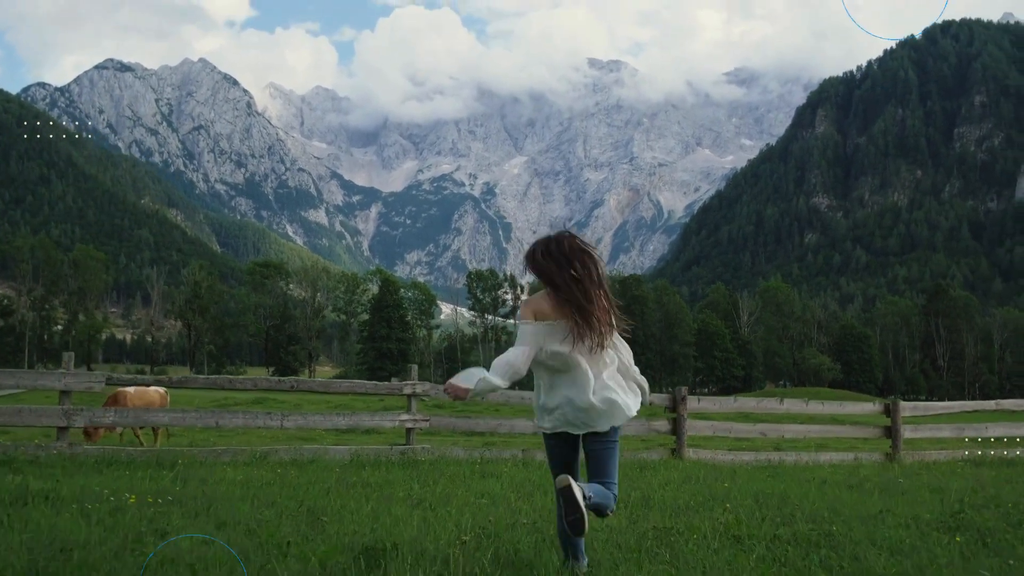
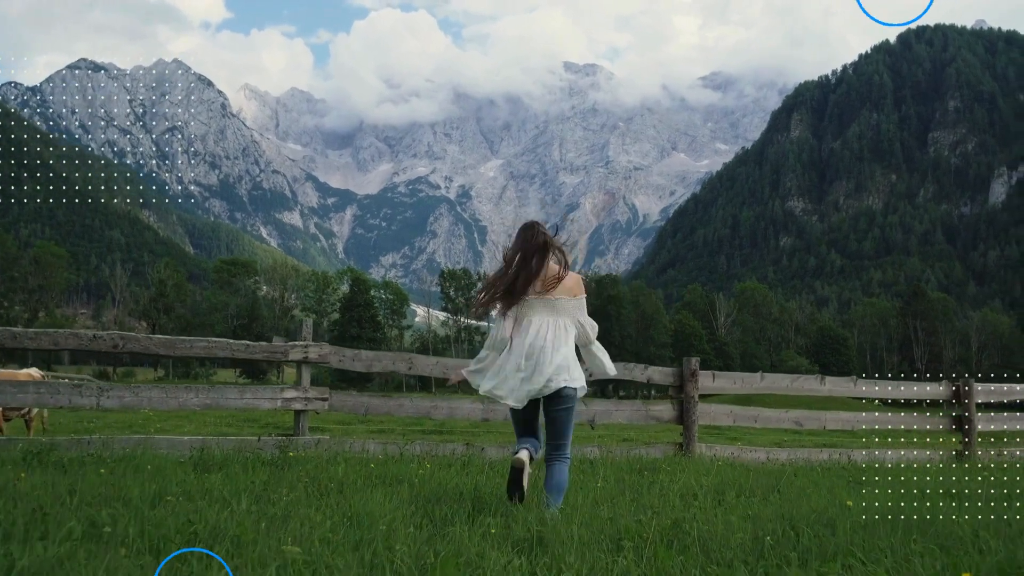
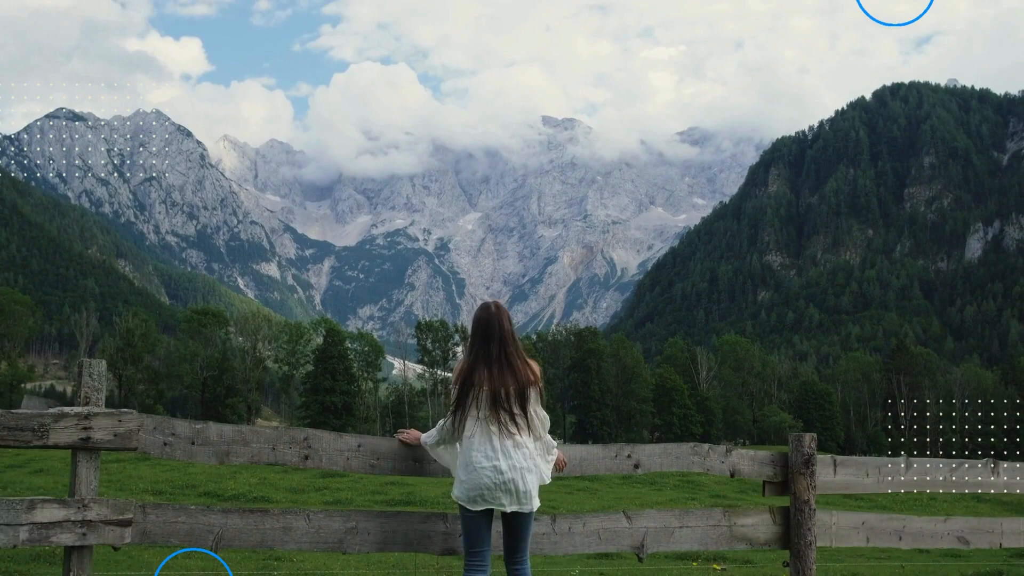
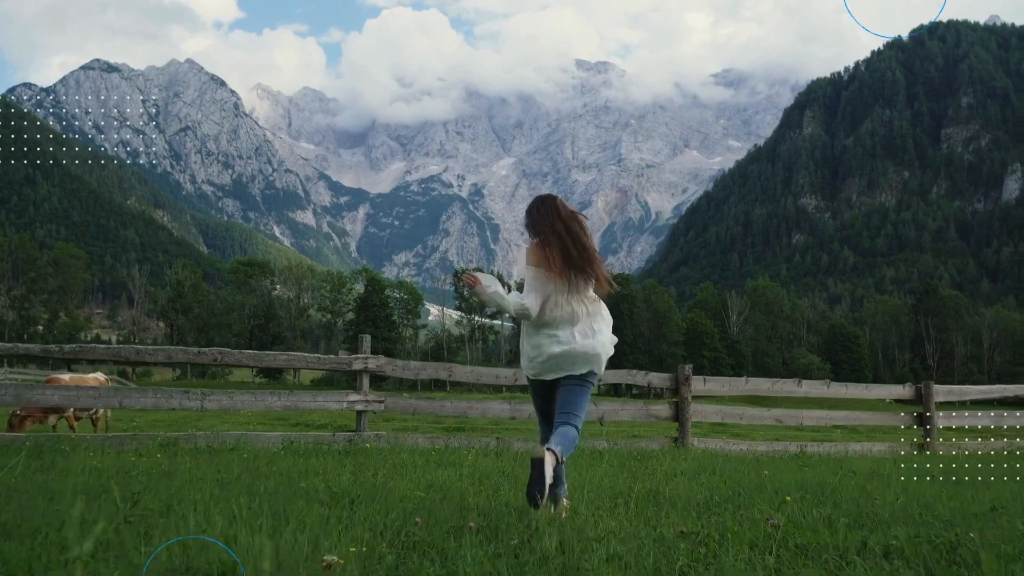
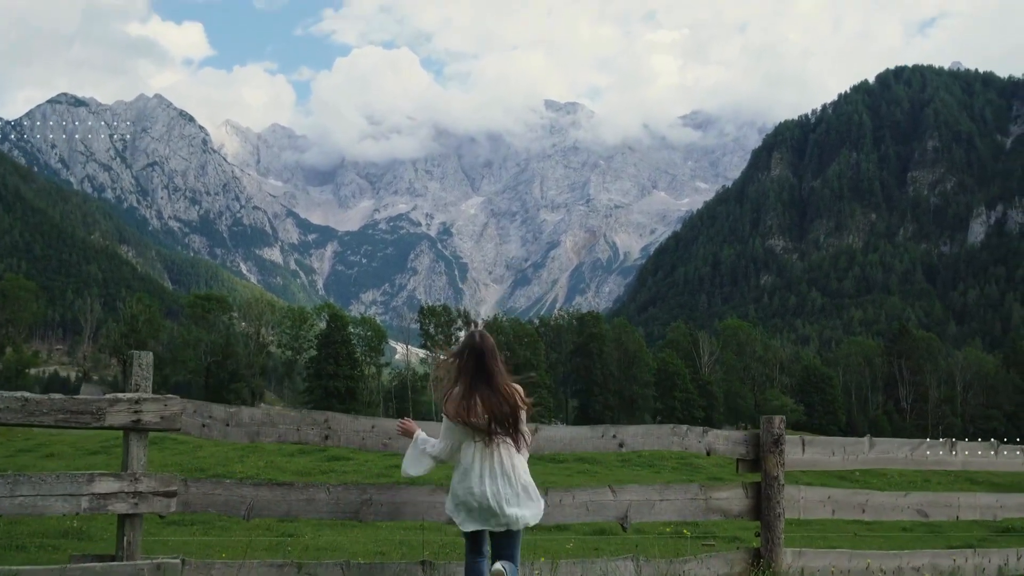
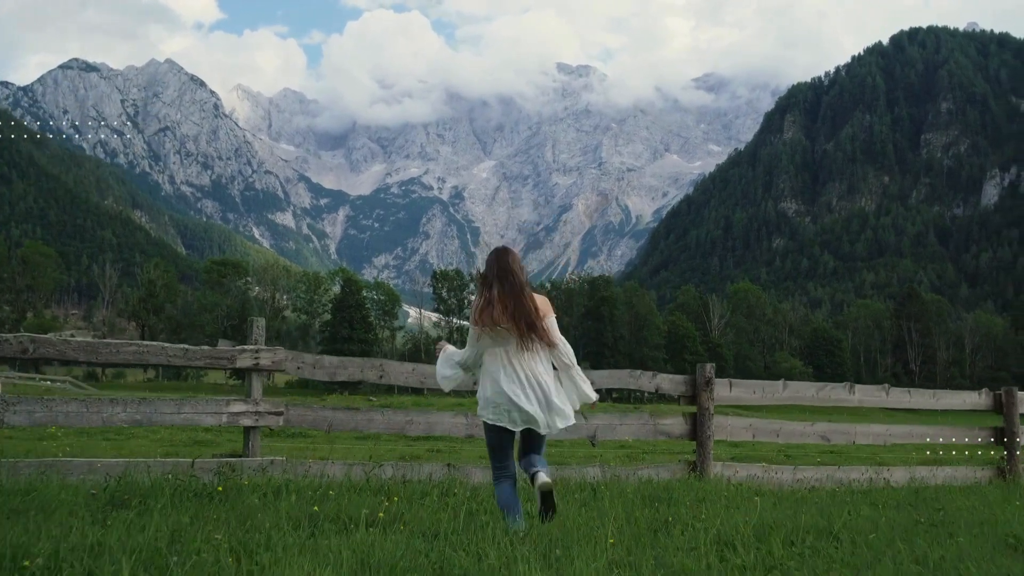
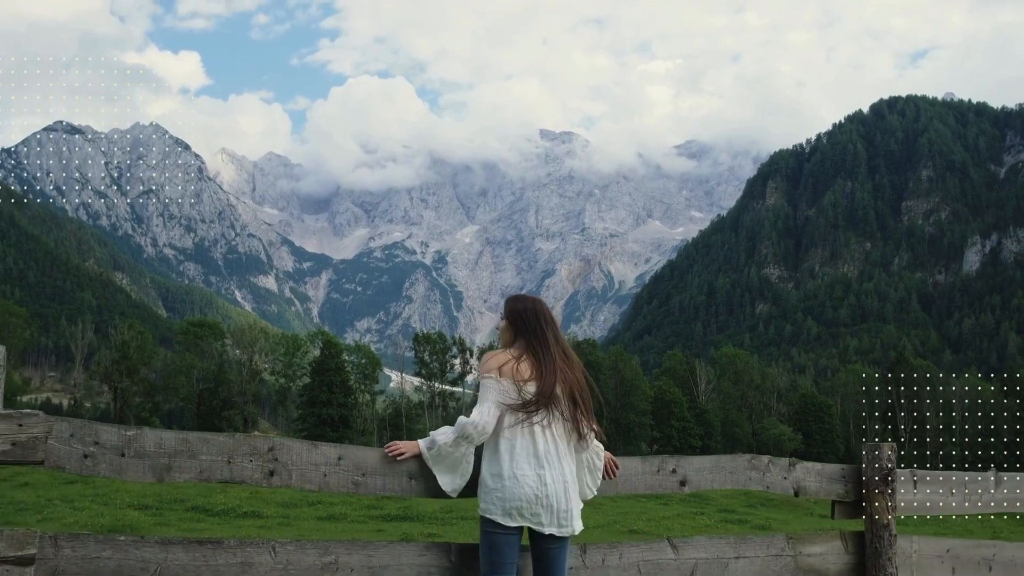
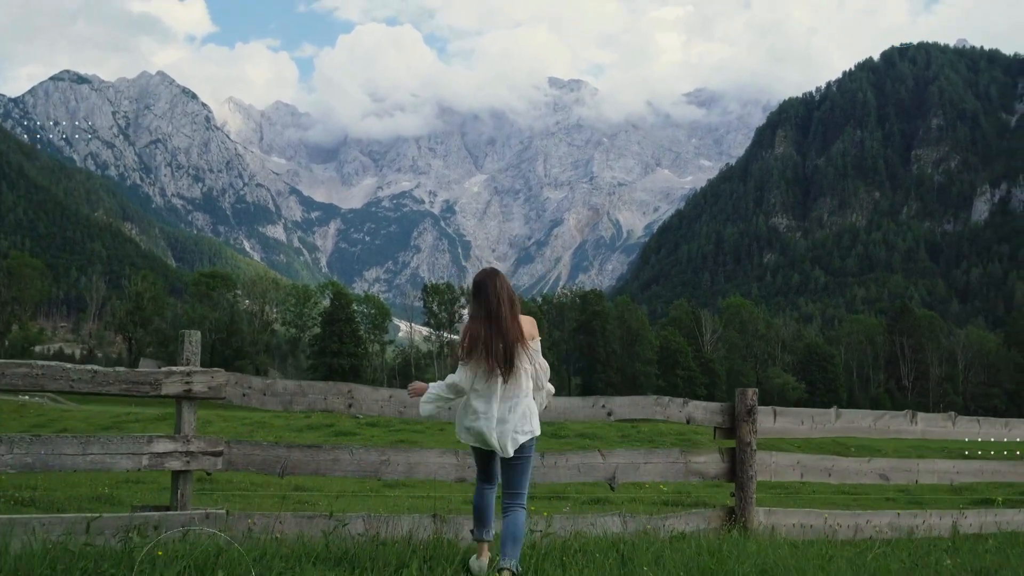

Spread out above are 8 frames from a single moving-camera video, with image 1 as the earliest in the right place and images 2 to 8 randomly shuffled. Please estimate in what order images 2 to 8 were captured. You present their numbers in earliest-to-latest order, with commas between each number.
4, 2, 6, 8, 5, 3, 7
